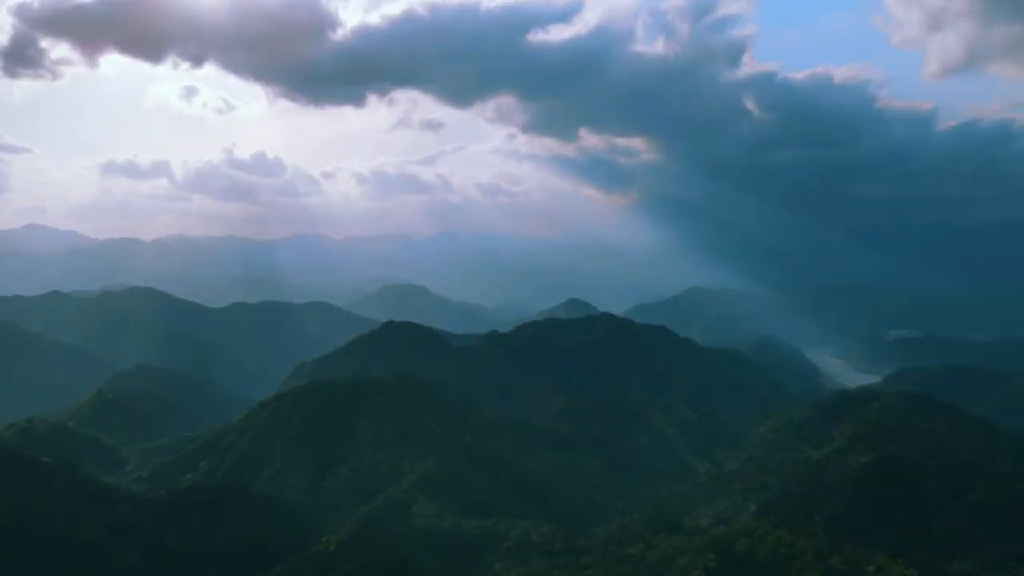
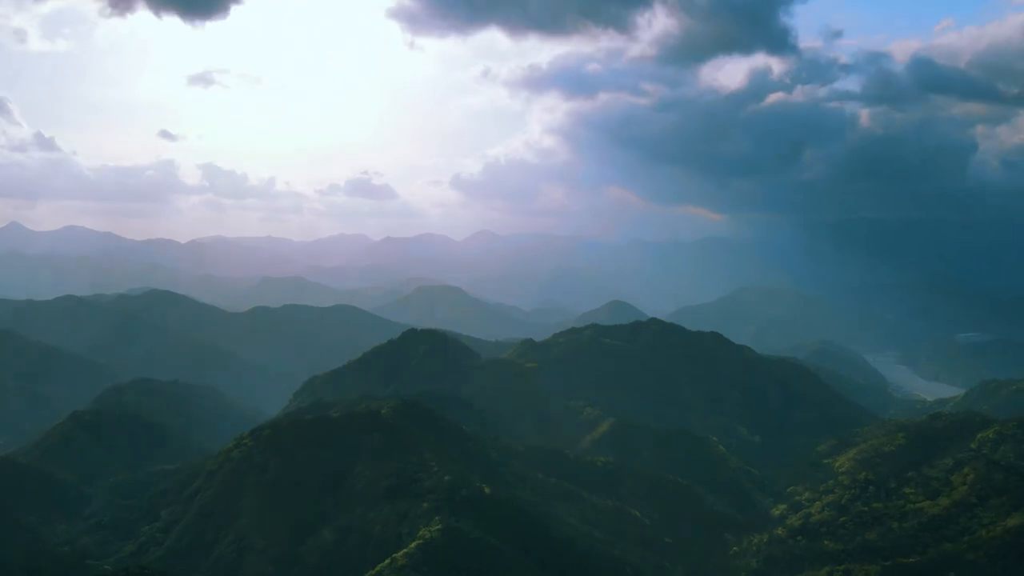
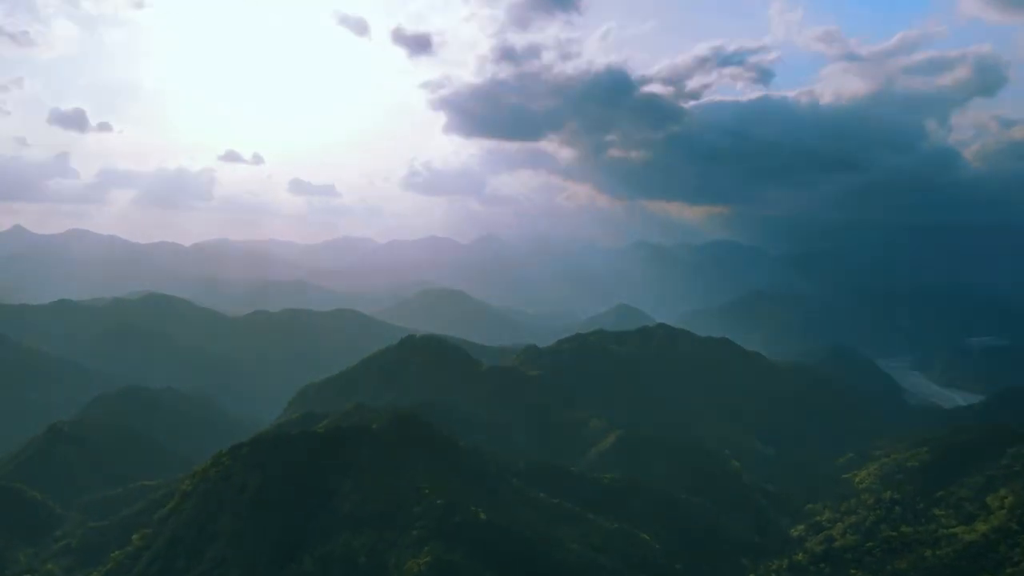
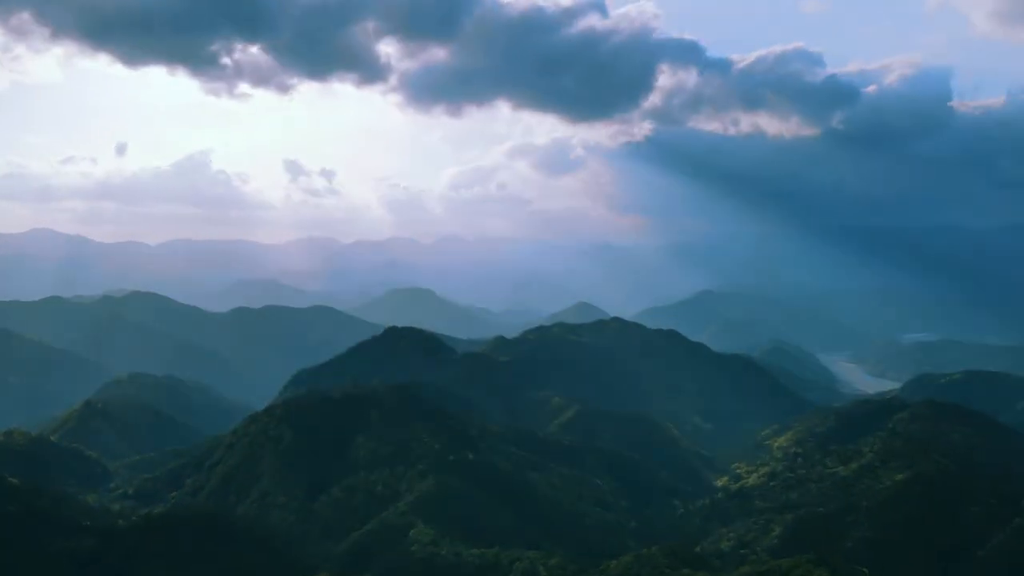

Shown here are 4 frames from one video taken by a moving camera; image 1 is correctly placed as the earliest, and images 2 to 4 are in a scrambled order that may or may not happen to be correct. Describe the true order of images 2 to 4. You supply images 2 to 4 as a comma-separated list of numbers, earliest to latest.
4, 2, 3
